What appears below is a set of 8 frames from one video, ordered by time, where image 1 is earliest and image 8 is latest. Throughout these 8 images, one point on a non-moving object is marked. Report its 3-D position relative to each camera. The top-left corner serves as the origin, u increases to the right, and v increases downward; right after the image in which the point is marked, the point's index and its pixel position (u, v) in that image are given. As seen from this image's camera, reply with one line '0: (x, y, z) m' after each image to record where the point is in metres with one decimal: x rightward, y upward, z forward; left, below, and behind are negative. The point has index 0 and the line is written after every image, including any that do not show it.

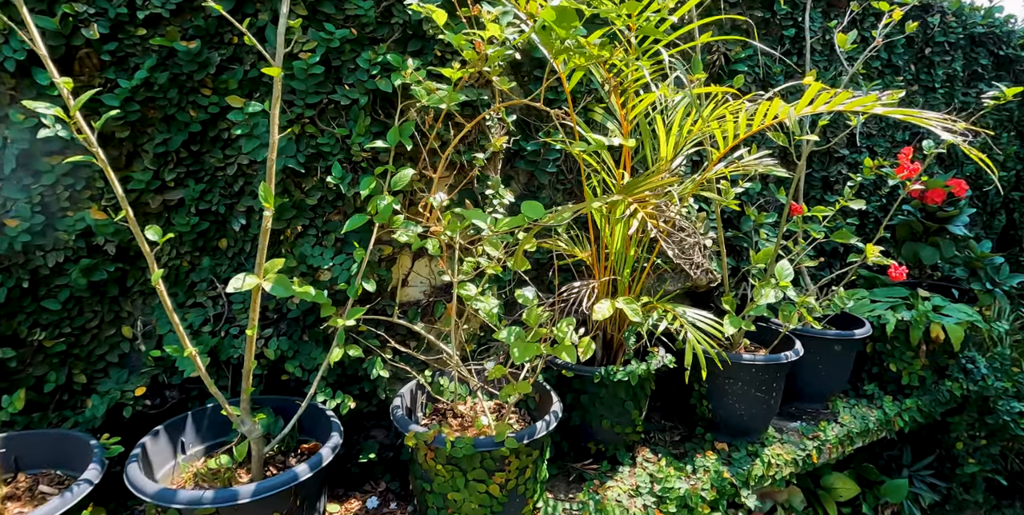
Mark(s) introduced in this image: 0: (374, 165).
0: (-0.4, +0.3, +1.8) m
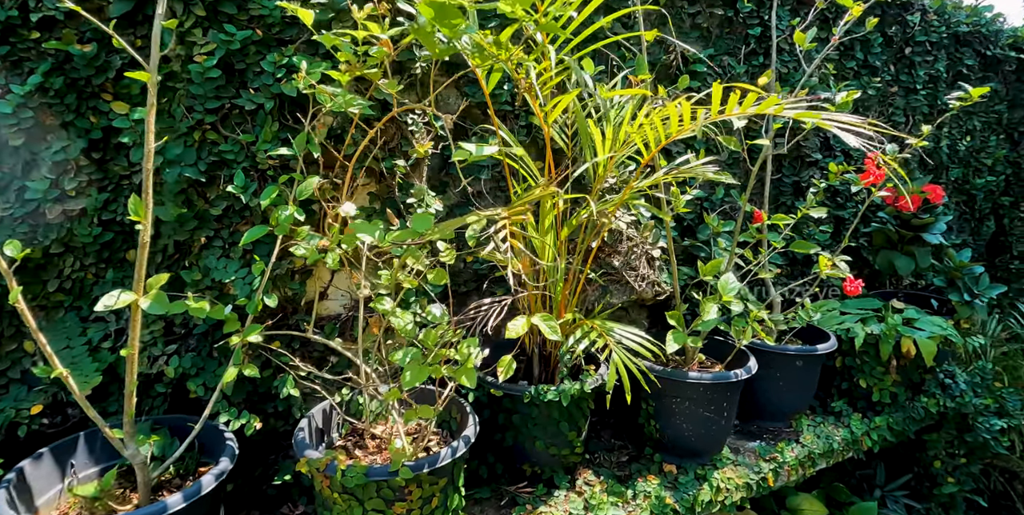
0: (-0.6, +0.2, +1.7) m
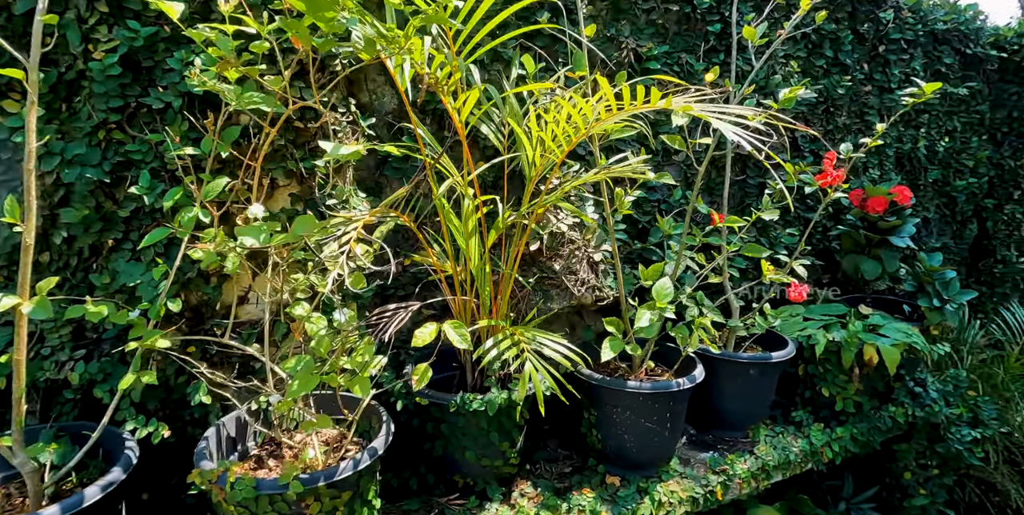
0: (-0.8, +0.2, +1.7) m
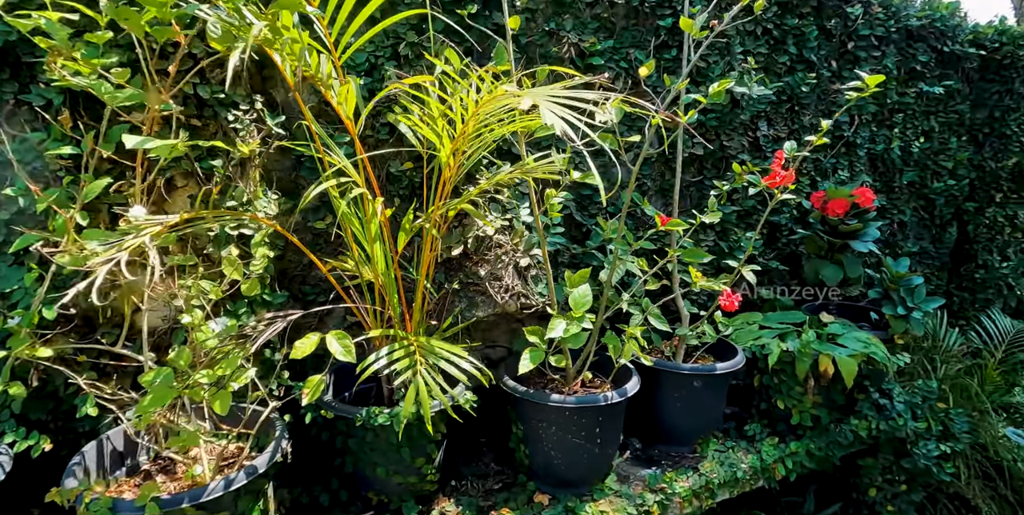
0: (-1.1, +0.2, +1.6) m
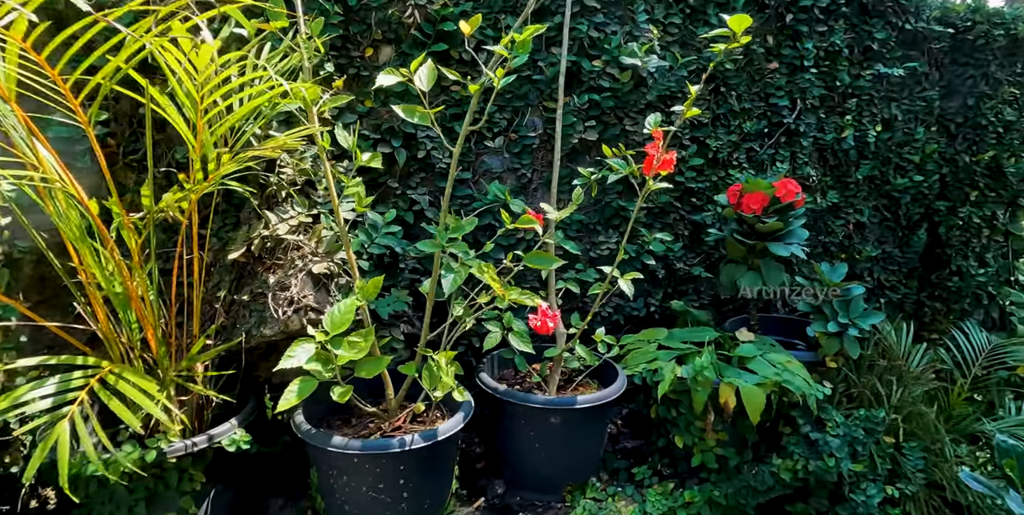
0: (-1.6, +0.2, +1.2) m
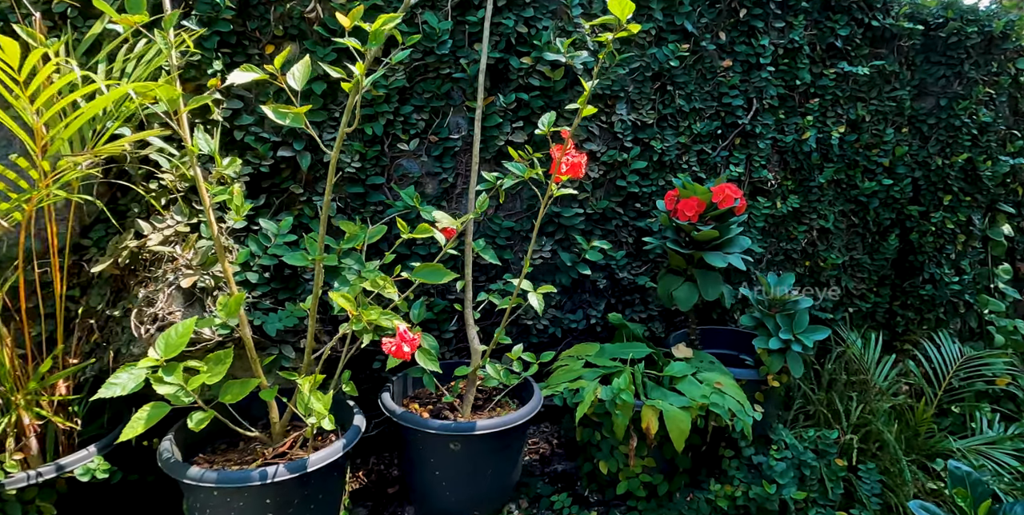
0: (-1.8, +0.2, +1.1) m
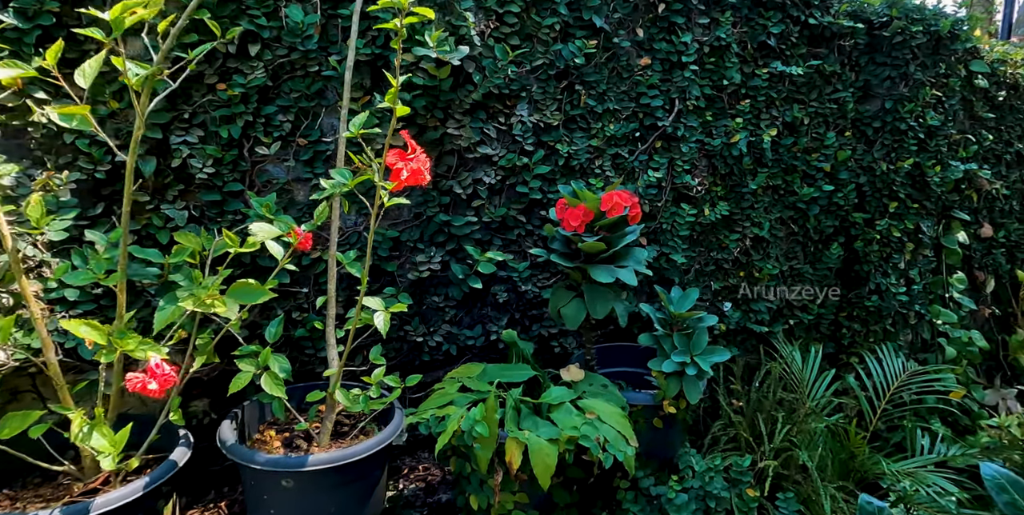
0: (-2.2, +0.1, +1.0) m
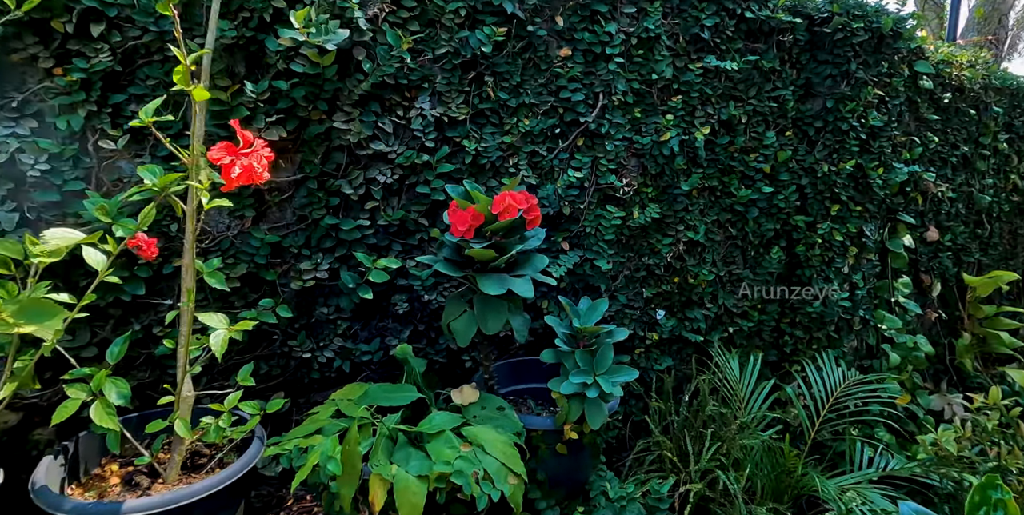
0: (-2.4, +0.1, +0.7) m
